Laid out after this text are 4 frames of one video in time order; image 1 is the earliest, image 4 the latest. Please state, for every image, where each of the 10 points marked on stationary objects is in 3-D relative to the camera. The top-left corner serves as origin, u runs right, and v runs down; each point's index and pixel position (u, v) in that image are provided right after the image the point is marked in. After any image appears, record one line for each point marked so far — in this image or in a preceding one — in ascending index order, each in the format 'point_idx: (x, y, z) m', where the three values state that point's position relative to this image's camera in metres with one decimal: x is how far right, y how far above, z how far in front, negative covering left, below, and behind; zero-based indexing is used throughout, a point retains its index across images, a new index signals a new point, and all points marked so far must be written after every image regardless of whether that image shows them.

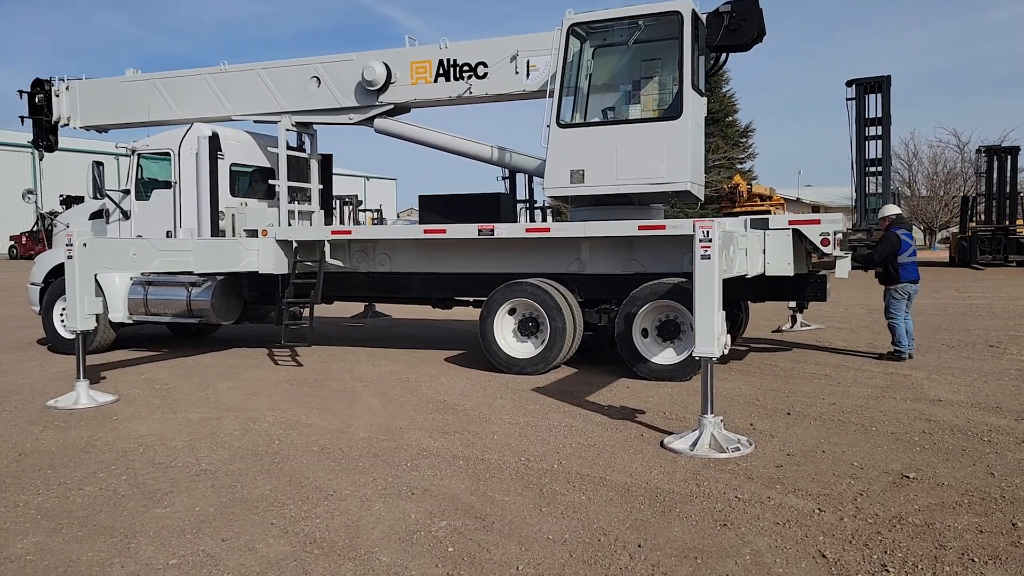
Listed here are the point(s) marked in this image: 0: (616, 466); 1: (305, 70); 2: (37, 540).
0: (+0.6, -1.1, +4.9) m
1: (-2.6, +2.7, +9.9) m
2: (-2.2, -1.2, +3.8) m
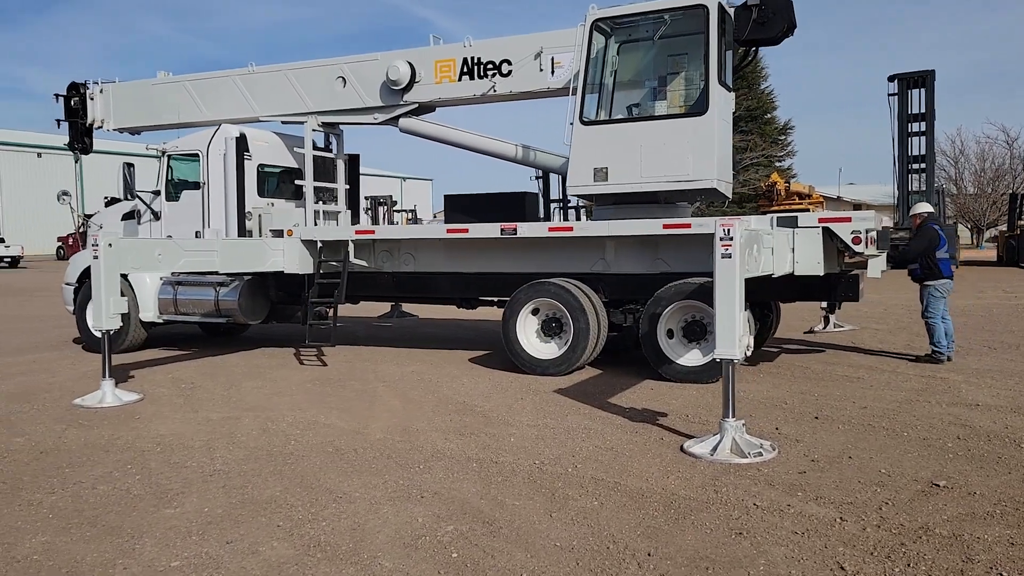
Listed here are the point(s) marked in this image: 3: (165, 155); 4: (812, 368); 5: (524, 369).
0: (+0.7, -1.1, +4.7) m
1: (-2.3, +2.7, +10.0) m
2: (-2.2, -1.2, +3.8) m
3: (-4.5, +1.8, +10.5) m
4: (+3.1, -0.8, +8.3) m
5: (+0.1, -0.9, +8.3) m
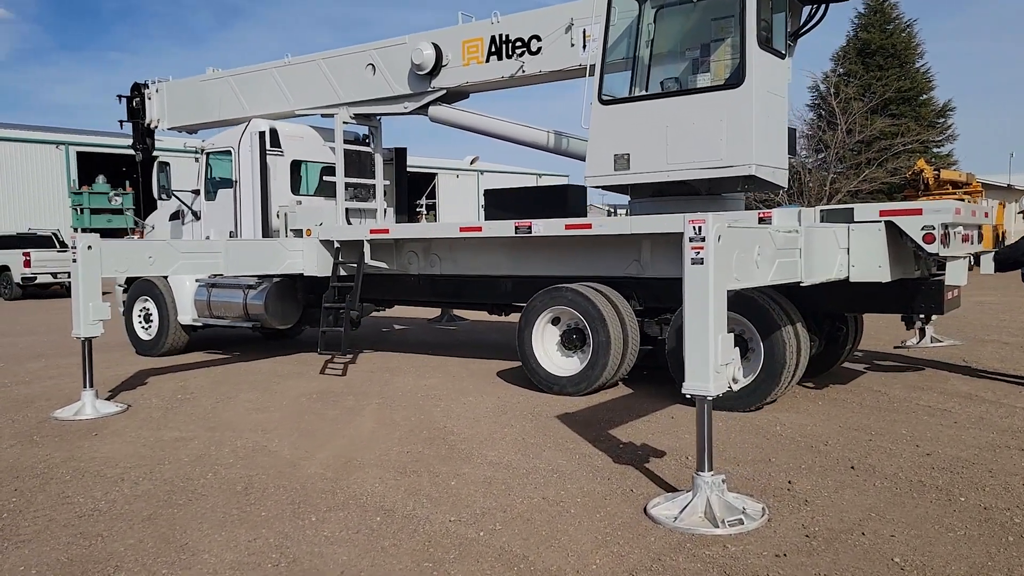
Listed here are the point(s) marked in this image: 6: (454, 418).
0: (+0.2, -1.2, +3.7) m
1: (-1.8, +2.7, +9.3) m
2: (-2.8, -1.3, +3.2) m
3: (-3.9, +1.7, +10.2) m
4: (+3.2, -0.9, +6.8) m
5: (+0.3, -0.9, +7.3) m
6: (-0.5, -1.0, +6.3) m
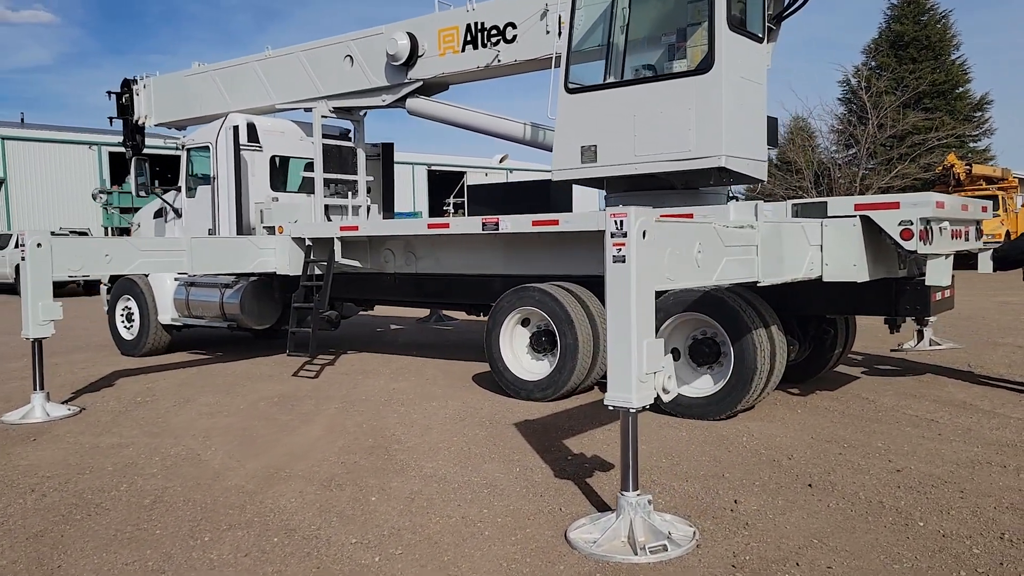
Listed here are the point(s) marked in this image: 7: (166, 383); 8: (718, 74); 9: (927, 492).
0: (-0.2, -1.2, +3.4) m
1: (-2.0, +2.7, +9.1) m
2: (-3.3, -1.3, +3.0) m
3: (-4.1, +1.7, +10.0) m
4: (+2.9, -0.9, +6.3) m
5: (0.0, -0.9, +6.9) m
6: (-0.8, -1.0, +6.0) m
7: (-3.5, -1.0, +8.1) m
8: (+1.5, +1.6, +5.9) m
9: (+2.1, -1.0, +4.1) m
